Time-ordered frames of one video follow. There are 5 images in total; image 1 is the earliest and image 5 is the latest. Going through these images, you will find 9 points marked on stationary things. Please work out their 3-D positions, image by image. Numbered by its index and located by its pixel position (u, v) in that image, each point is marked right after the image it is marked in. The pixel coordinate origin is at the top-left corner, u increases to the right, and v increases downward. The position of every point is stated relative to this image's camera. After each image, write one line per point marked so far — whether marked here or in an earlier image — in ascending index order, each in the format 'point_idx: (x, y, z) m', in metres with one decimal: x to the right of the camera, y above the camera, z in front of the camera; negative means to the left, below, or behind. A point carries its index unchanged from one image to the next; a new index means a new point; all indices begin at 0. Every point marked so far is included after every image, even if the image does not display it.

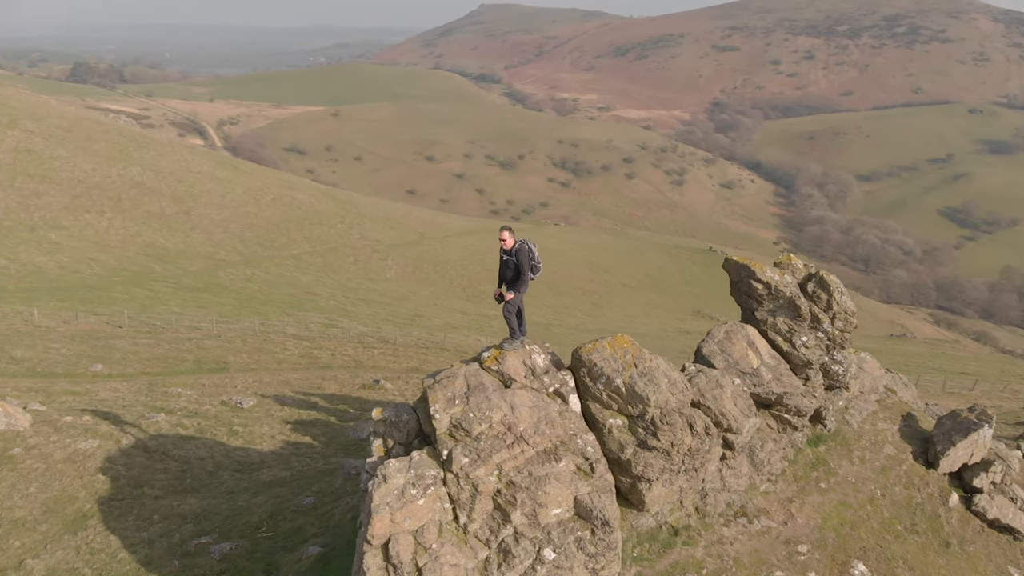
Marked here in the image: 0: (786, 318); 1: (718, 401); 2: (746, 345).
0: (+5.3, -0.6, +17.1) m
1: (+3.4, -1.9, +14.8) m
2: (+4.2, -1.1, +16.2) m
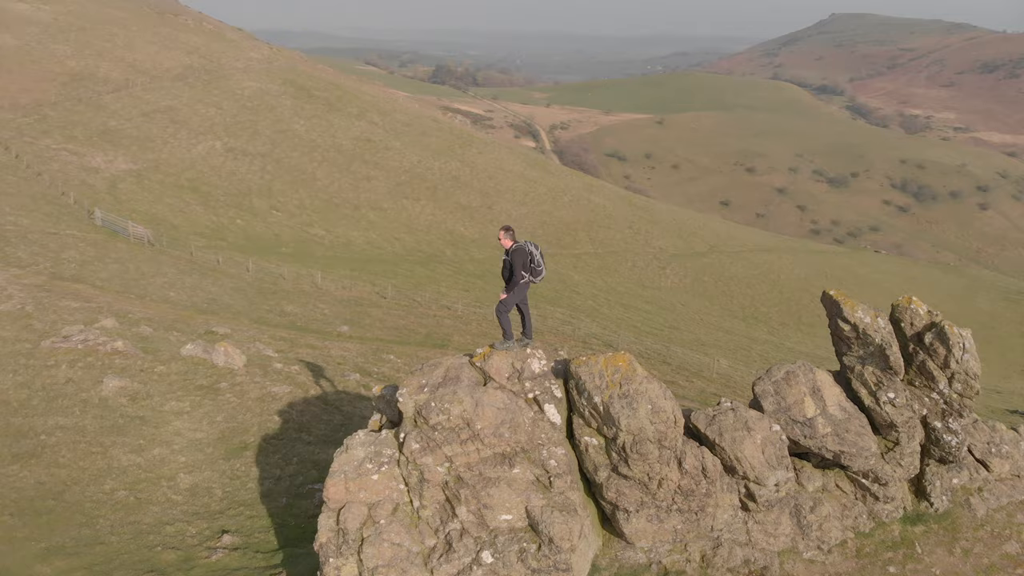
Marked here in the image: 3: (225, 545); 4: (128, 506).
0: (+6.1, -1.4, +14.8) m
1: (+3.4, -2.4, +13.4) m
2: (+4.8, -1.7, +14.4) m
3: (-5.9, -5.3, +18.3) m
4: (-8.6, -4.9, +19.9) m
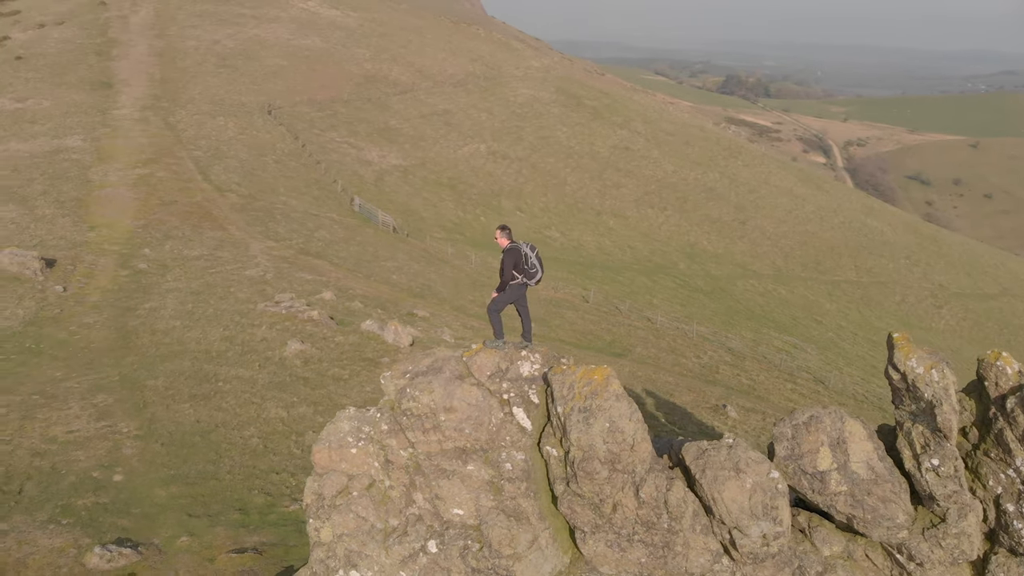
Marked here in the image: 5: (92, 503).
0: (+5.9, -2.0, +12.7) m
1: (+2.8, -2.7, +12.3) m
2: (+4.5, -2.2, +12.7) m
3: (-4.6, -4.8, +20.0) m
4: (-6.5, -4.2, +22.4) m
5: (-9.0, -4.6, +18.9) m
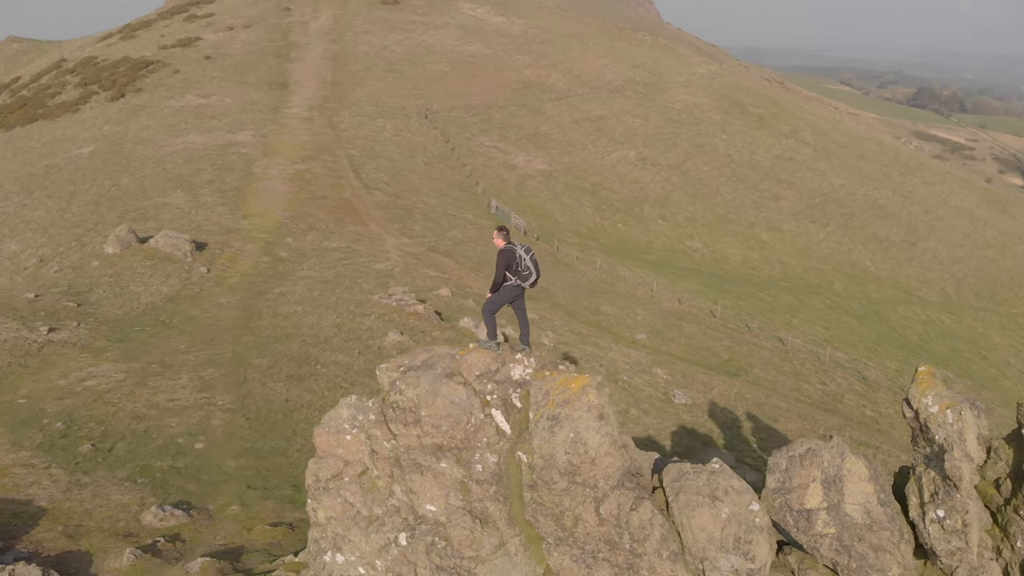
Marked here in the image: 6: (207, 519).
0: (+5.5, -2.4, +11.4) m
1: (+2.3, -2.9, +11.6) m
2: (+4.0, -2.5, +11.7) m
3: (-3.5, -4.6, +20.7) m
4: (-4.9, -3.9, +23.4) m
5: (-8.0, -4.1, +20.5) m
6: (-6.2, -4.7, +18.1) m
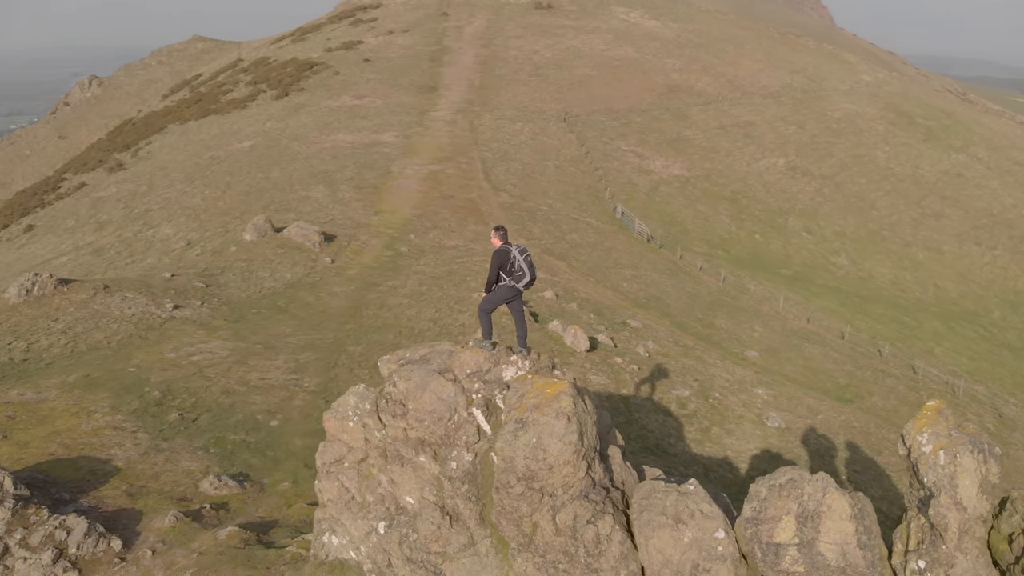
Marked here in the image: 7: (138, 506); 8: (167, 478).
0: (+4.8, -2.7, +10.2) m
1: (+1.7, -3.0, +11.1) m
2: (+3.4, -2.7, +10.8) m
3: (-2.3, -4.5, +21.1) m
4: (-3.1, -3.7, +24.1) m
5: (-6.7, -3.7, +21.8) m
6: (-5.5, -4.4, +19.1) m
7: (-7.5, -4.4, +17.7) m
8: (-7.6, -4.2, +19.3) m
